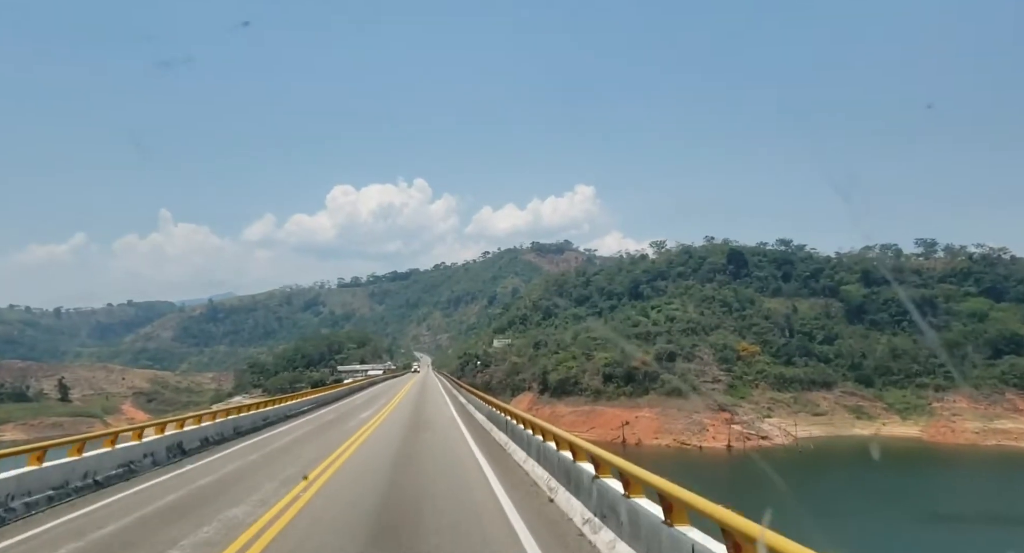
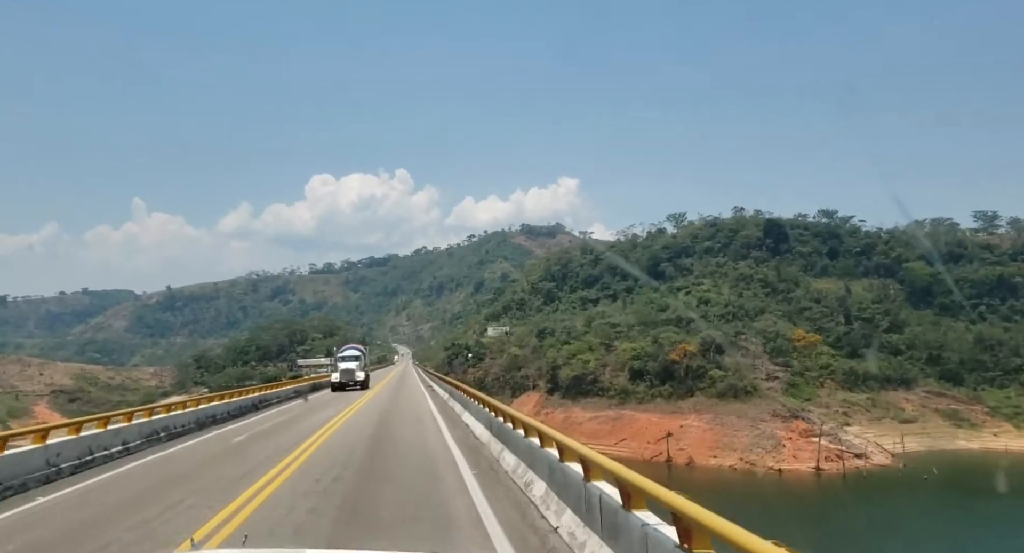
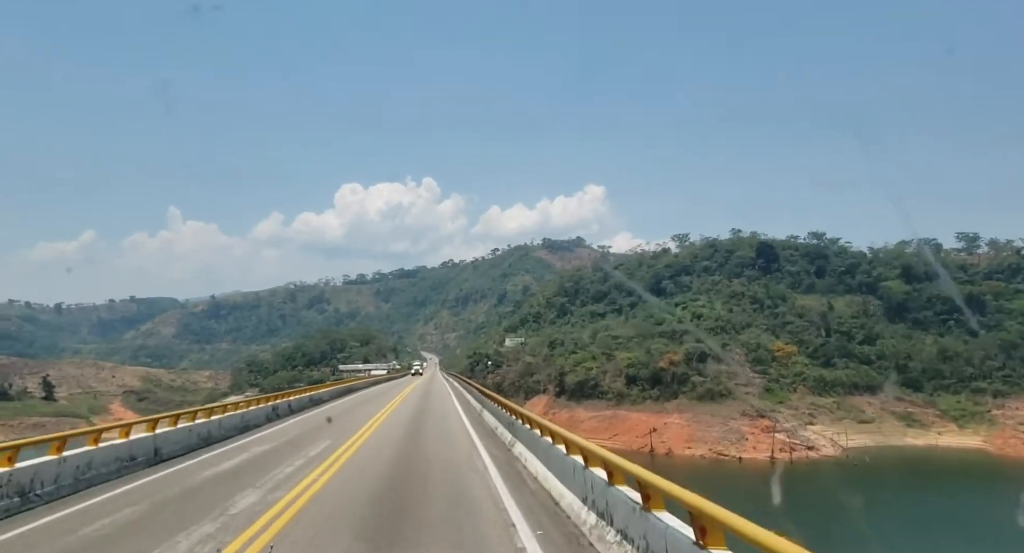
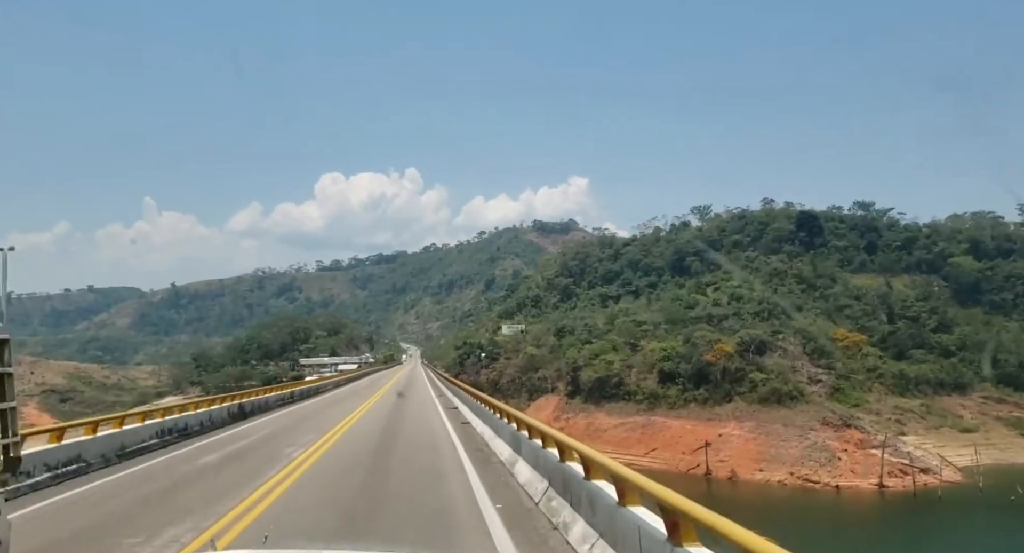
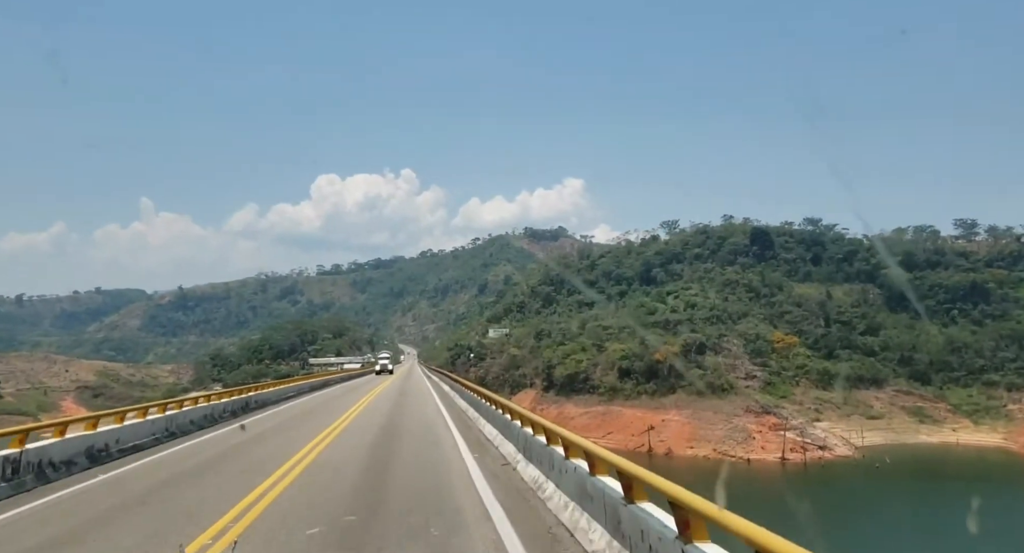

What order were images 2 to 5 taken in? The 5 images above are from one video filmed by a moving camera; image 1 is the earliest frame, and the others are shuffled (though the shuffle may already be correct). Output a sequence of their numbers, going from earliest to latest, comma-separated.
3, 5, 2, 4
